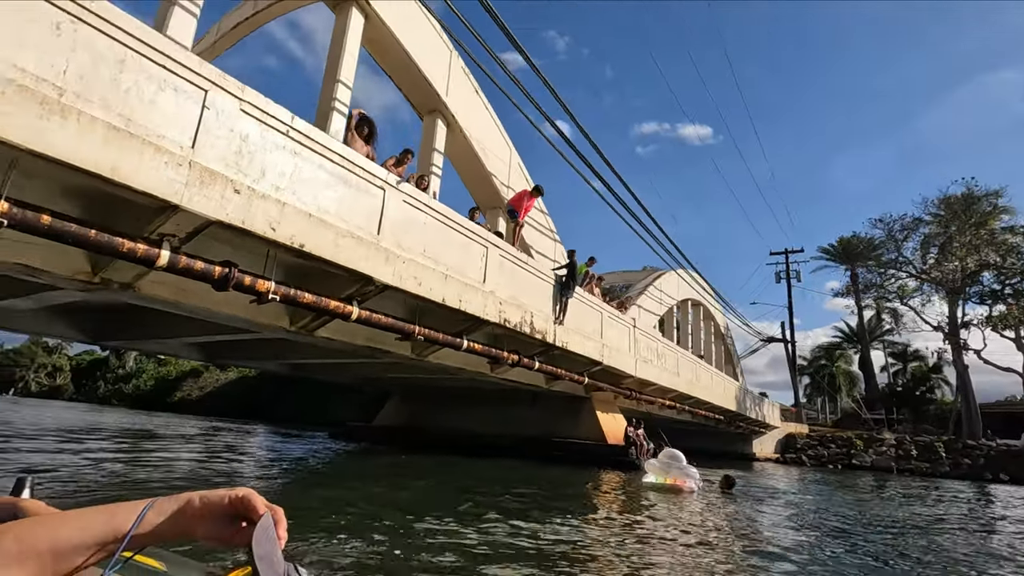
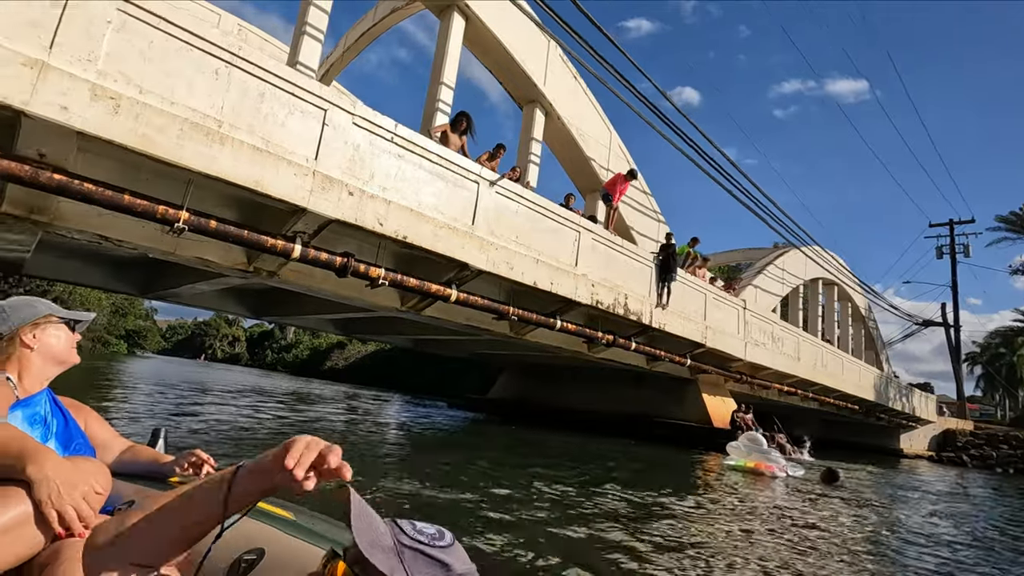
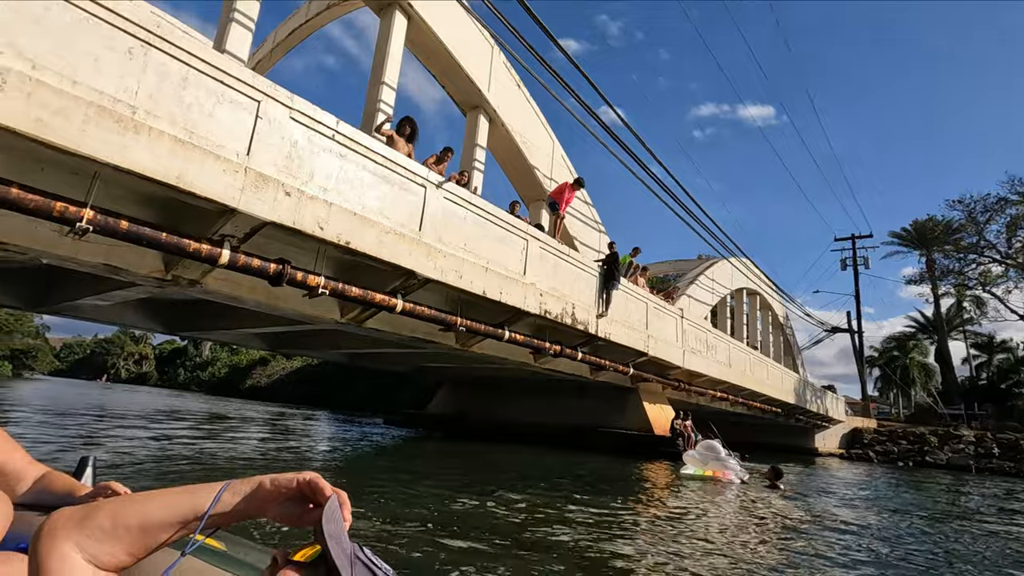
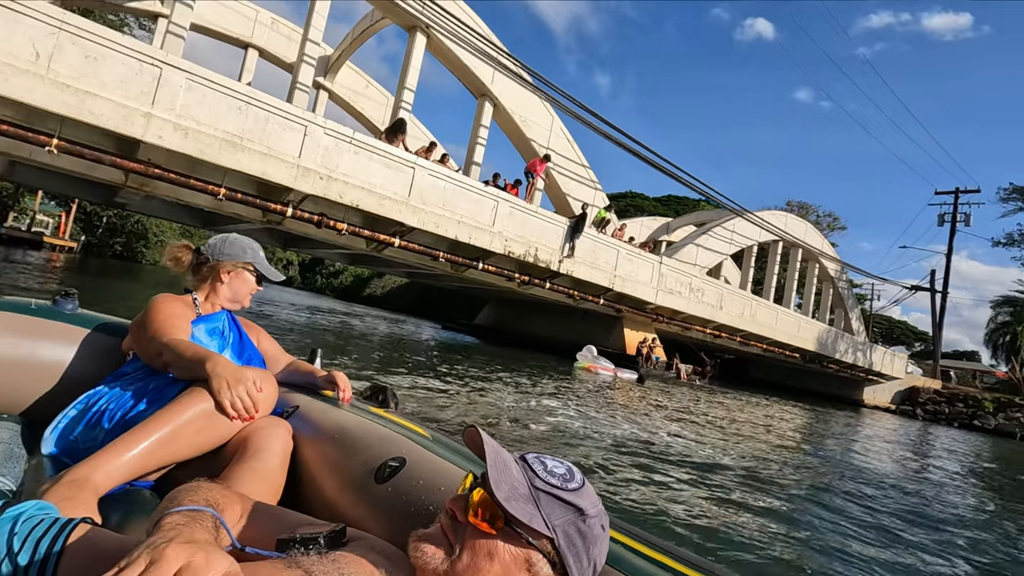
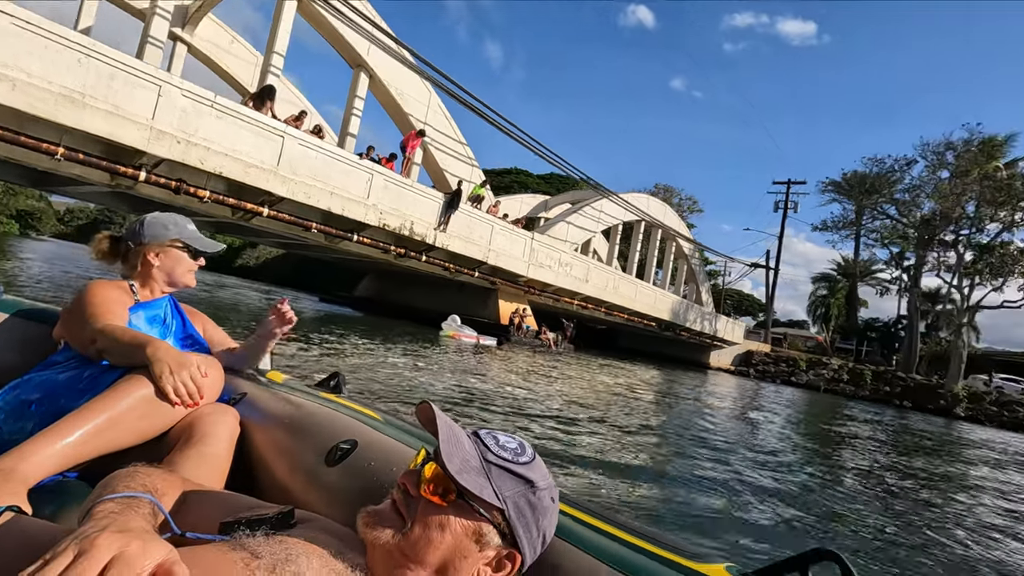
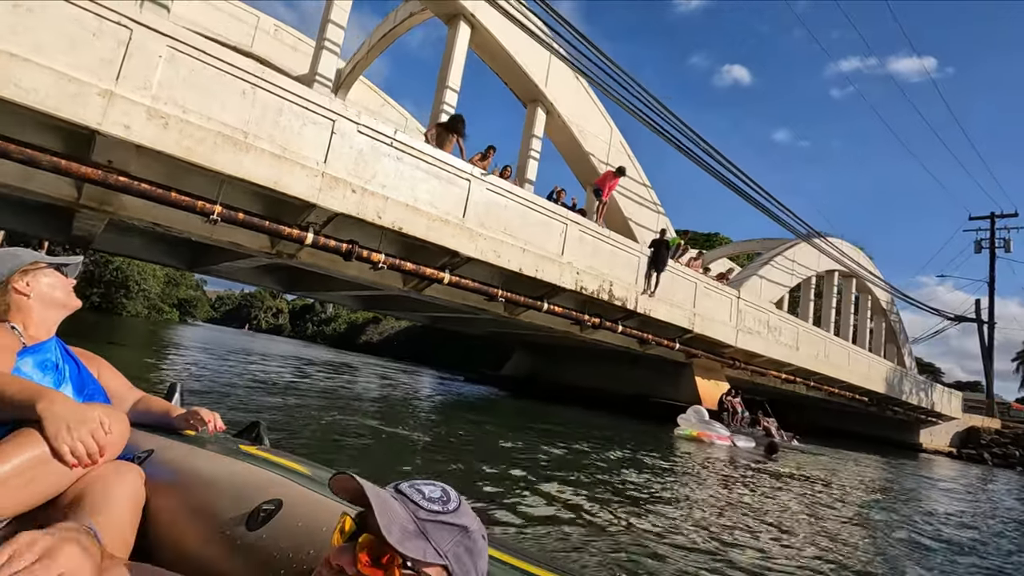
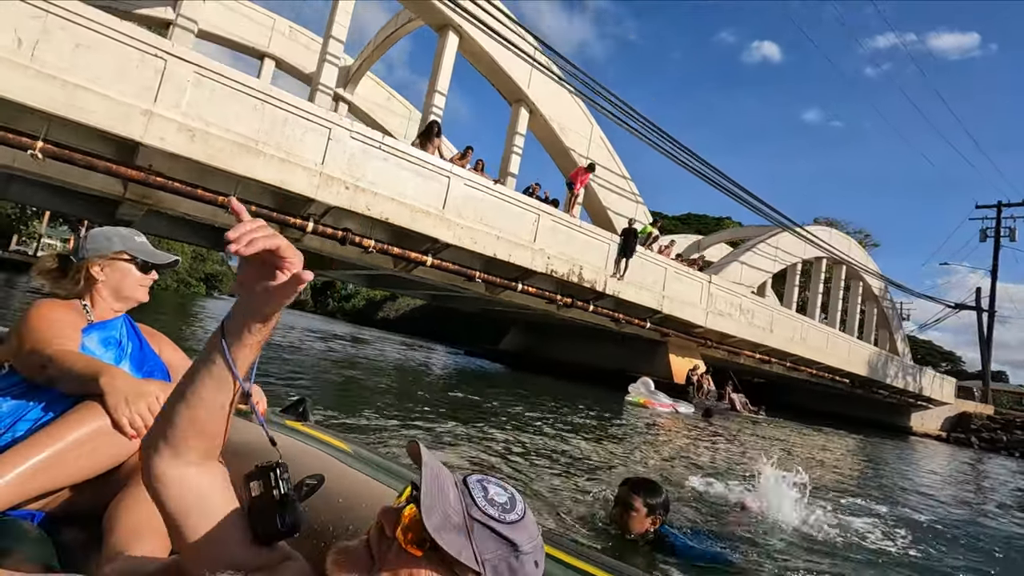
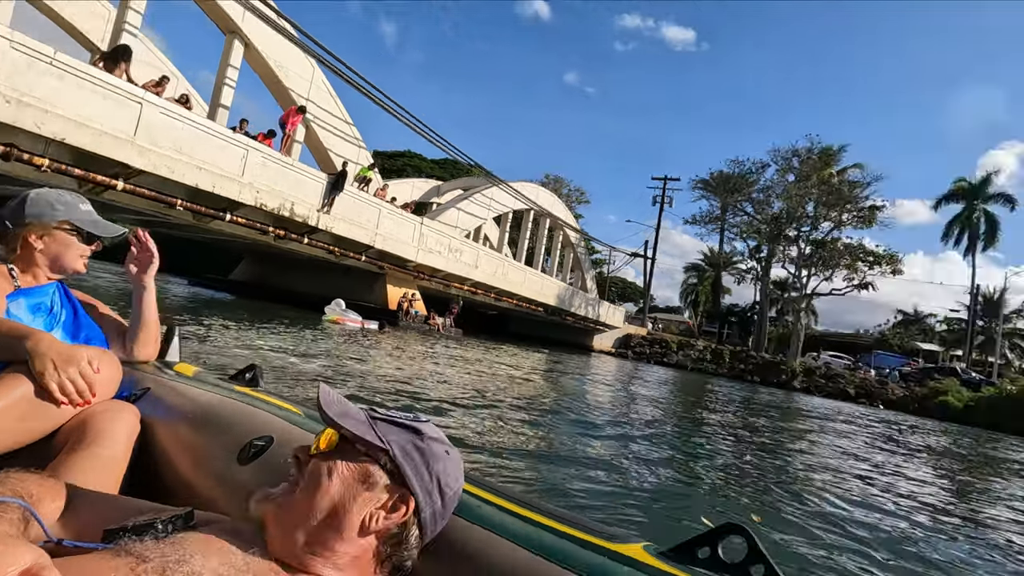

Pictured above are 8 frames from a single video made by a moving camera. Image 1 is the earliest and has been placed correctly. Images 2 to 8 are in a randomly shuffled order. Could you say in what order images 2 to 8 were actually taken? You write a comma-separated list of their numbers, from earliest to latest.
3, 2, 6, 7, 4, 5, 8
